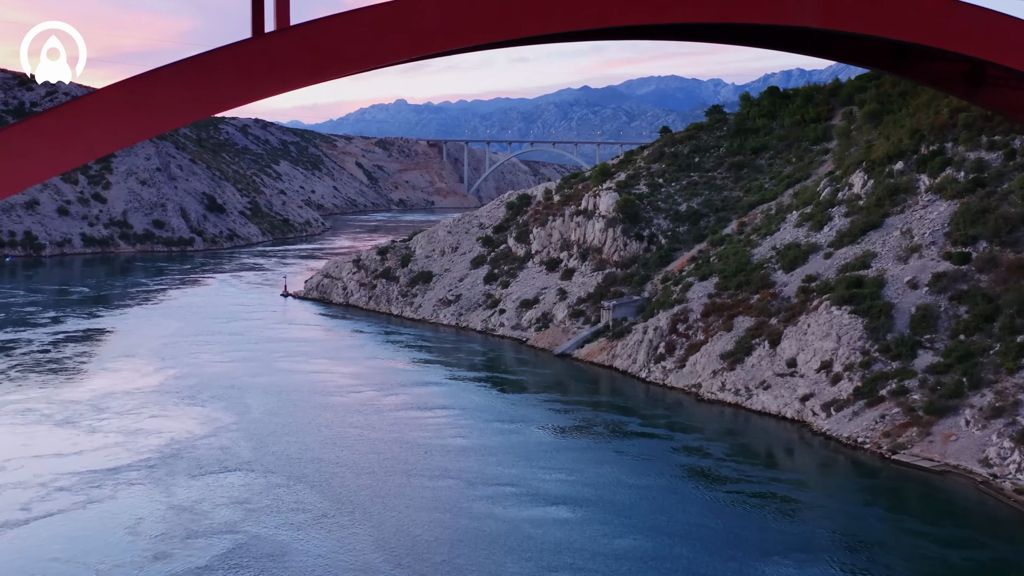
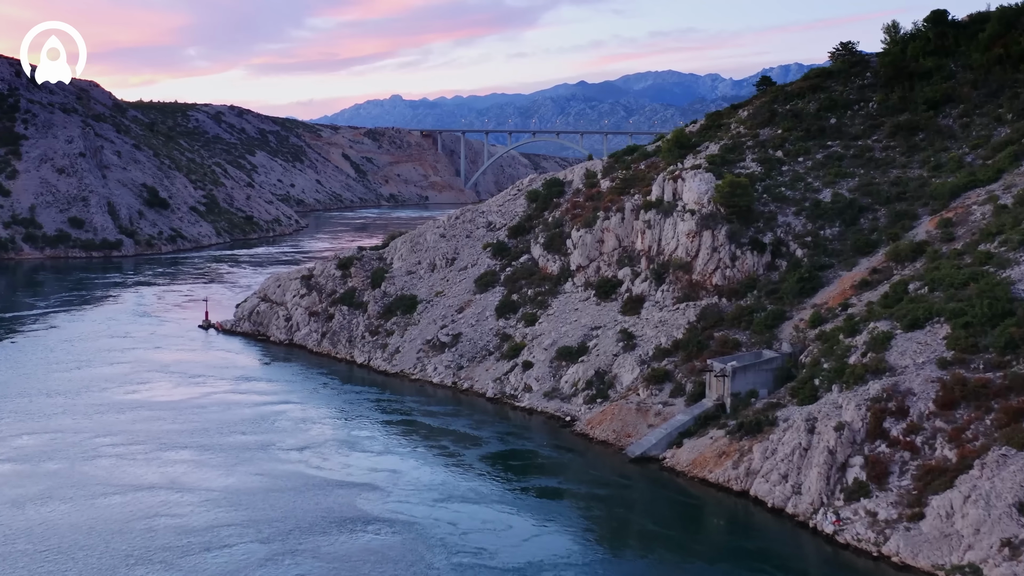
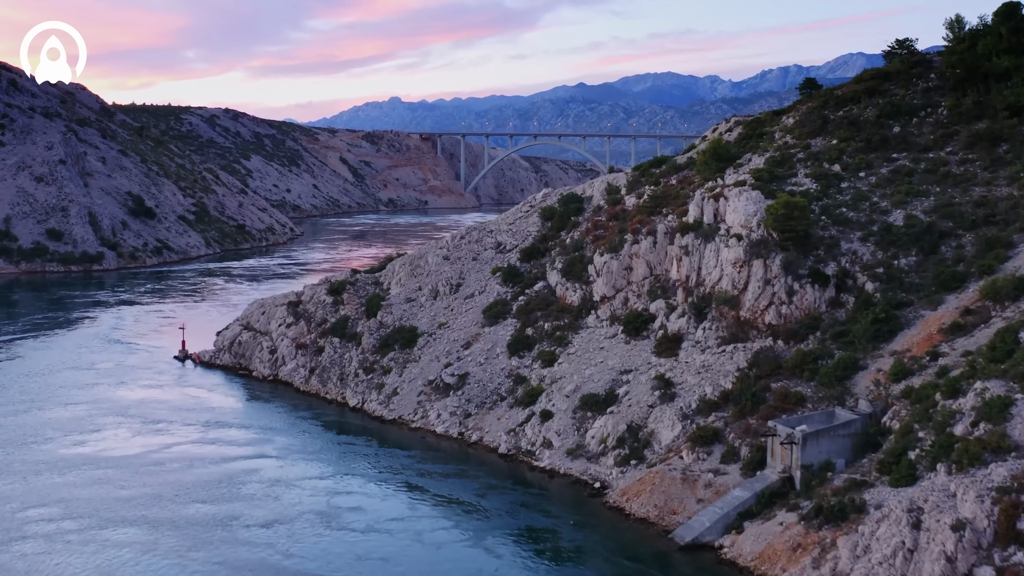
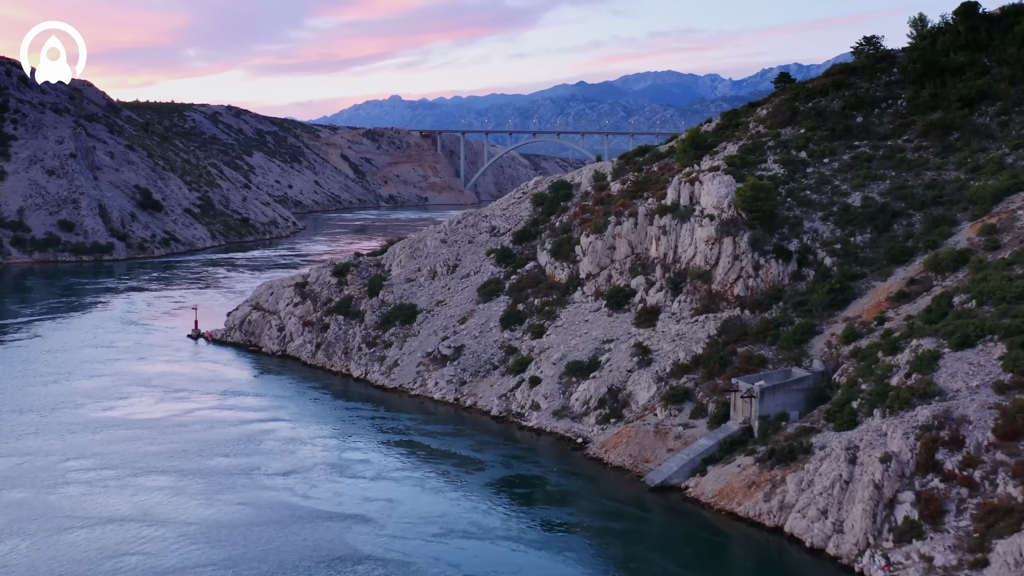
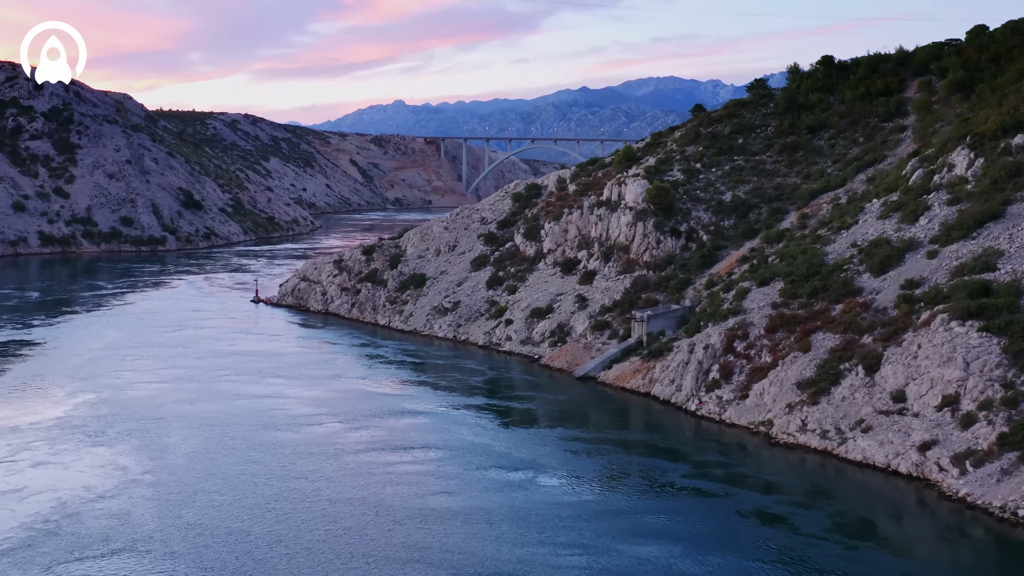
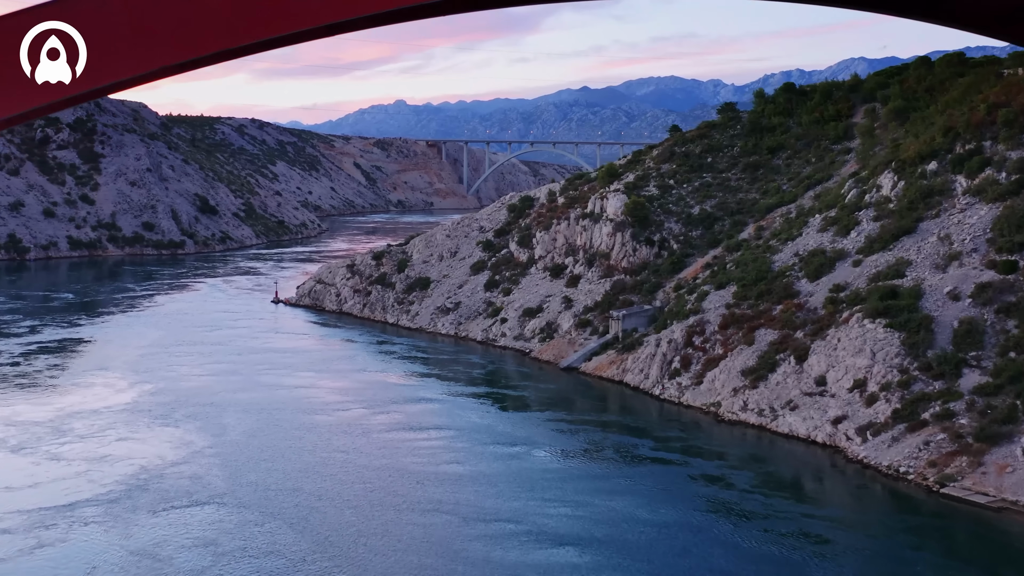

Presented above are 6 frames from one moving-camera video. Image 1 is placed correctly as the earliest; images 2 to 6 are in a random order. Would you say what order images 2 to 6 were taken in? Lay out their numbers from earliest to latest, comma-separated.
6, 5, 2, 4, 3
